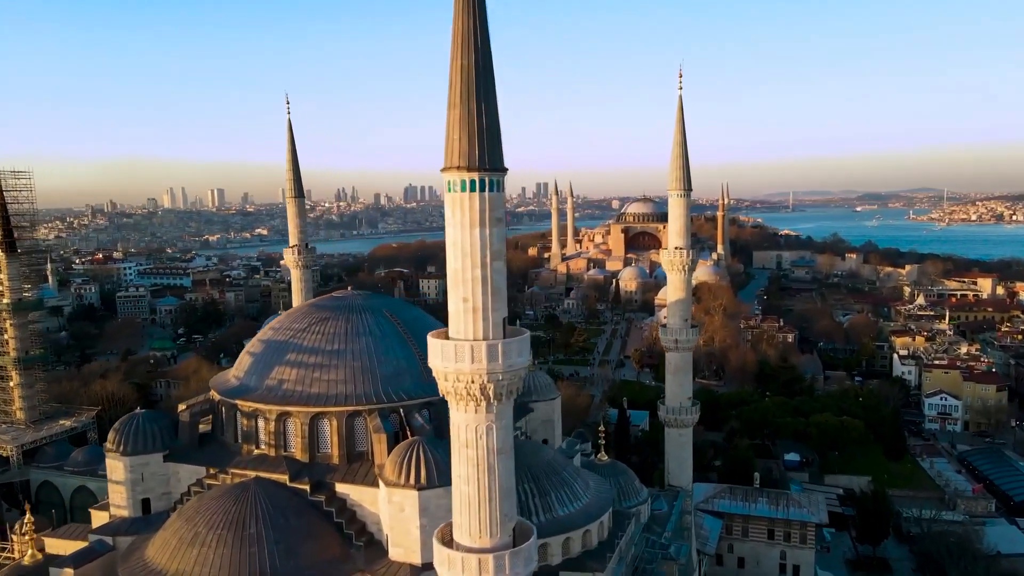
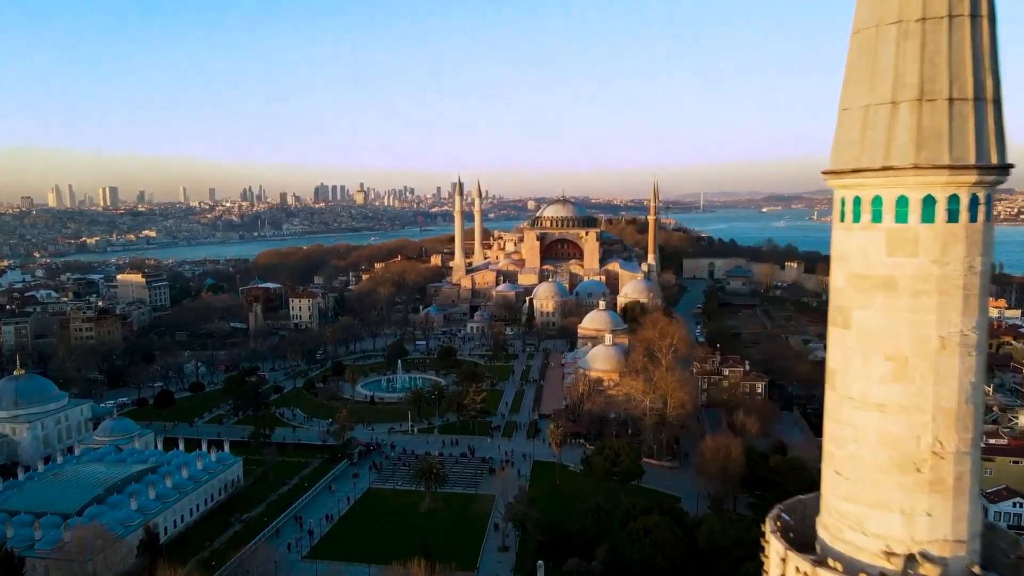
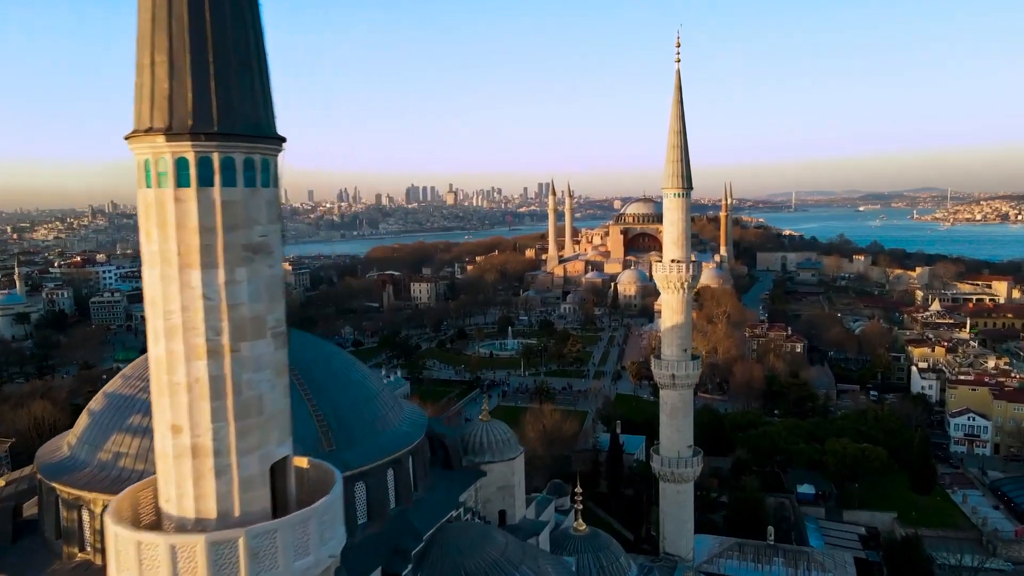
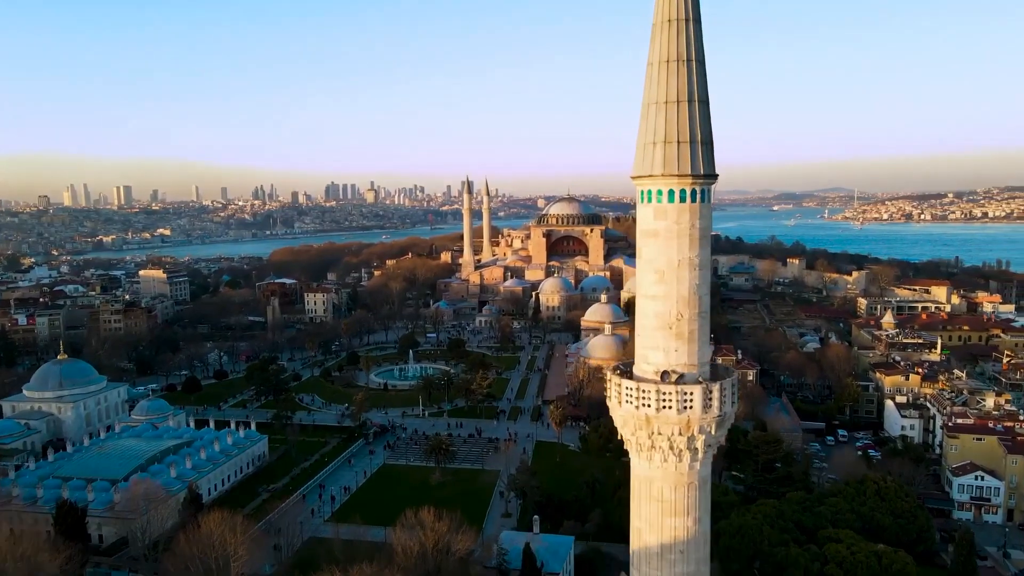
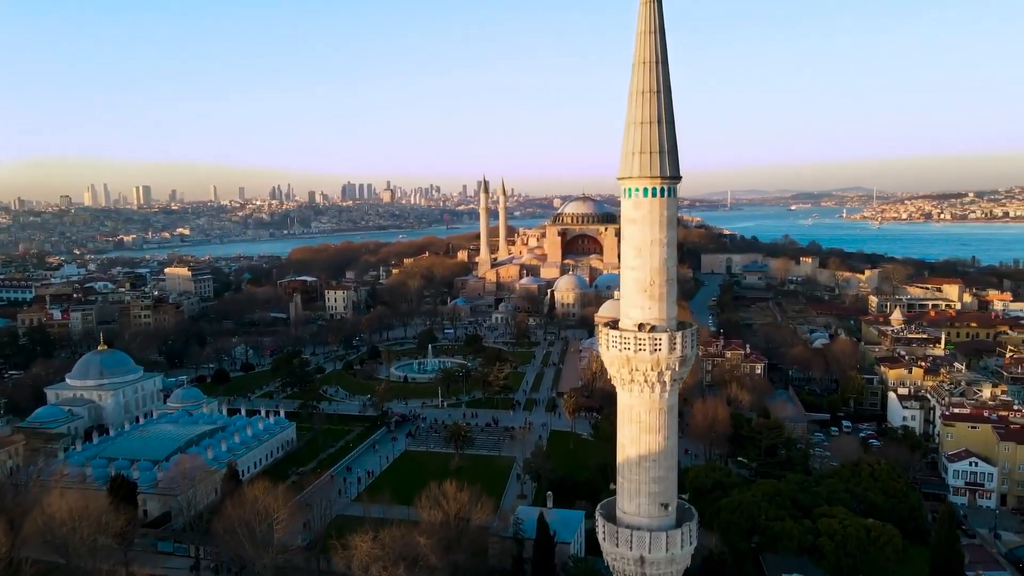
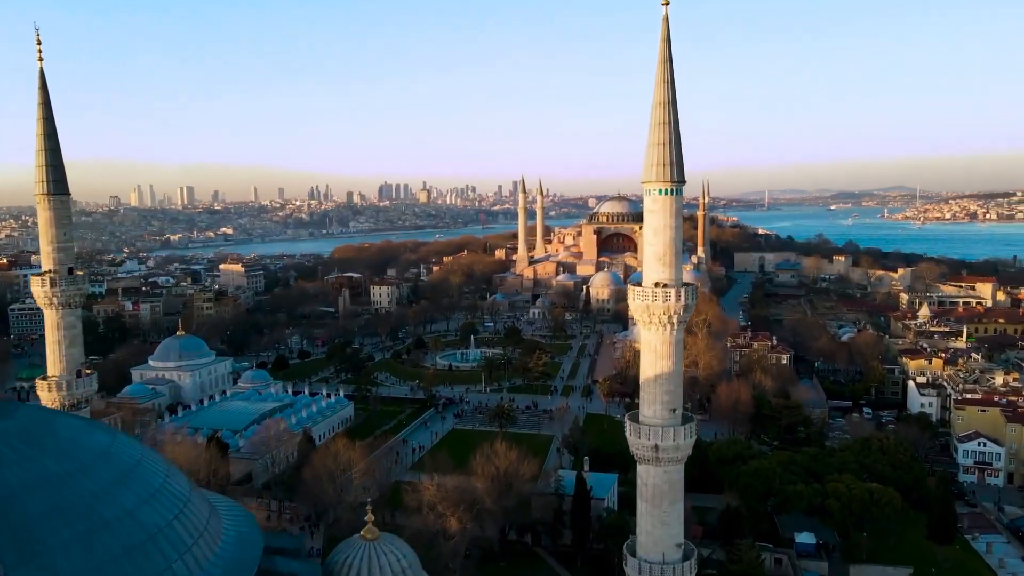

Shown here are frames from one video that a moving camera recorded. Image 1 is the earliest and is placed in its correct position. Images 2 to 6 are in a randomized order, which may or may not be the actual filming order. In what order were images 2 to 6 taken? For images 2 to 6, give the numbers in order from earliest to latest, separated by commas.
3, 6, 5, 4, 2
